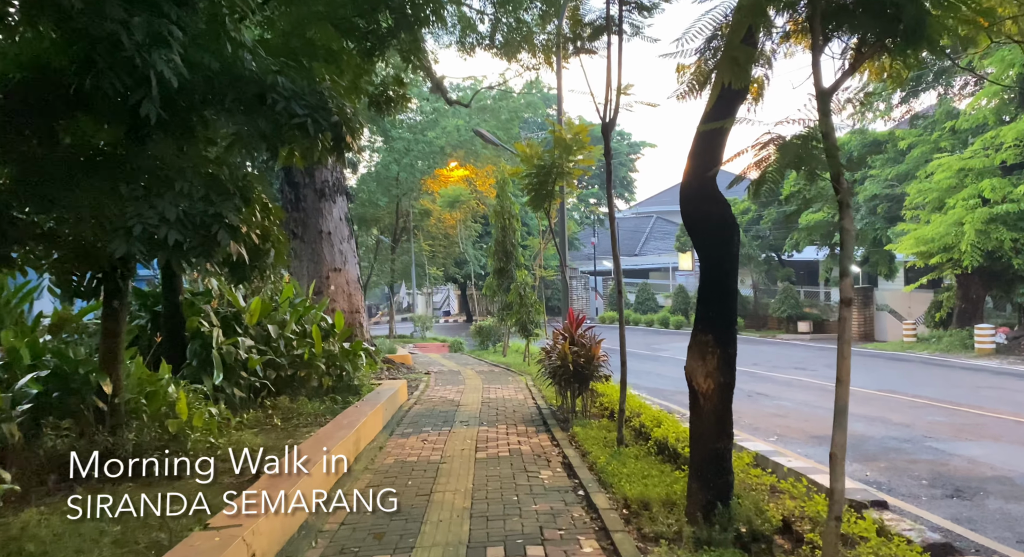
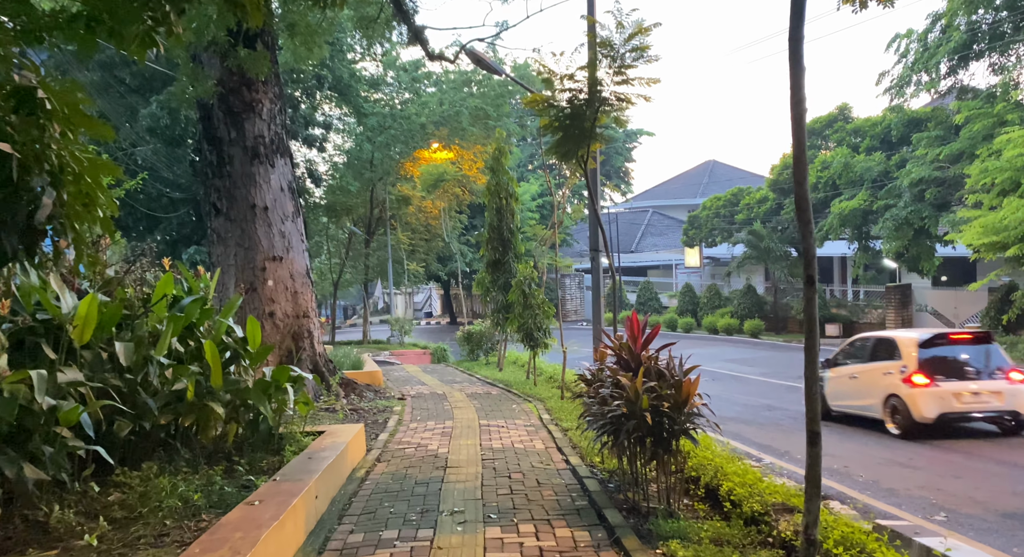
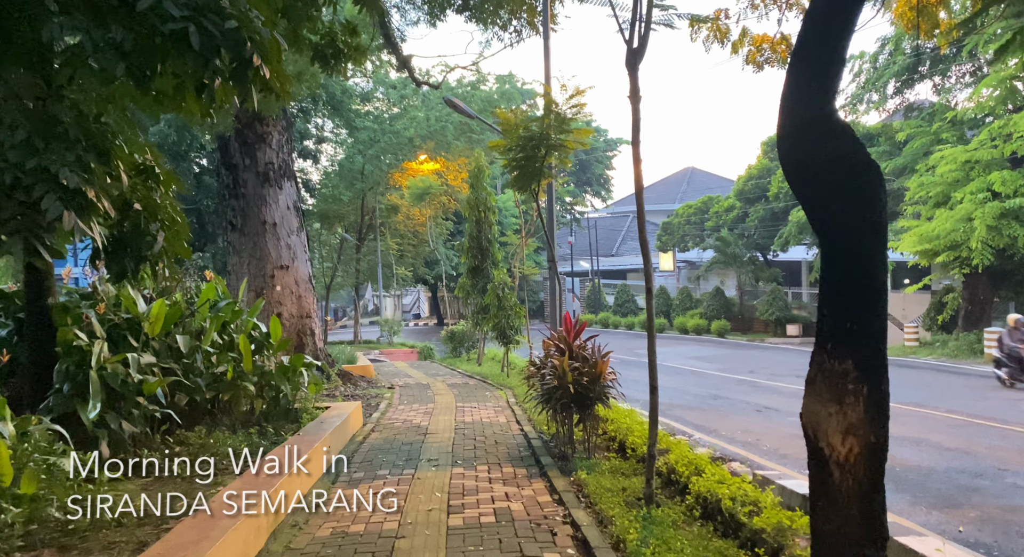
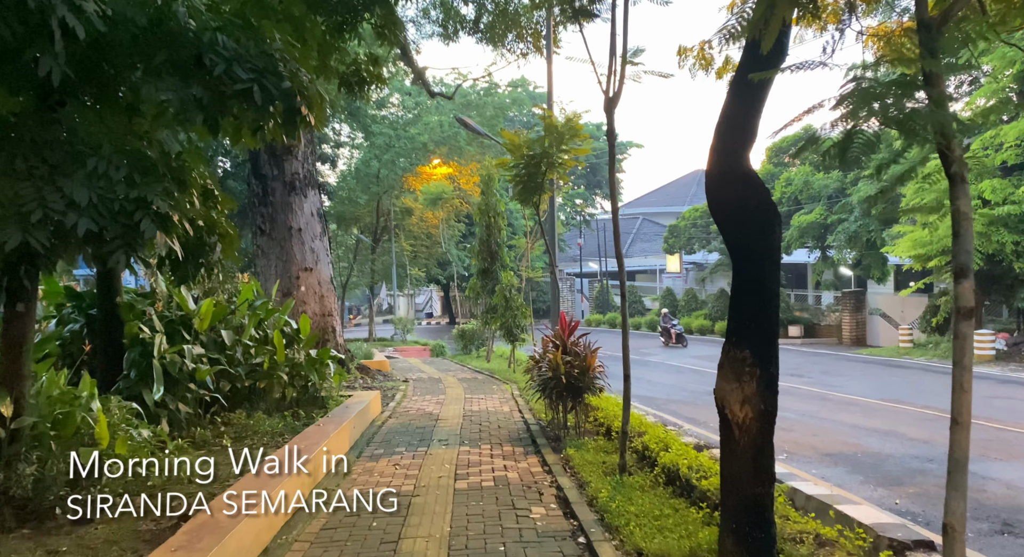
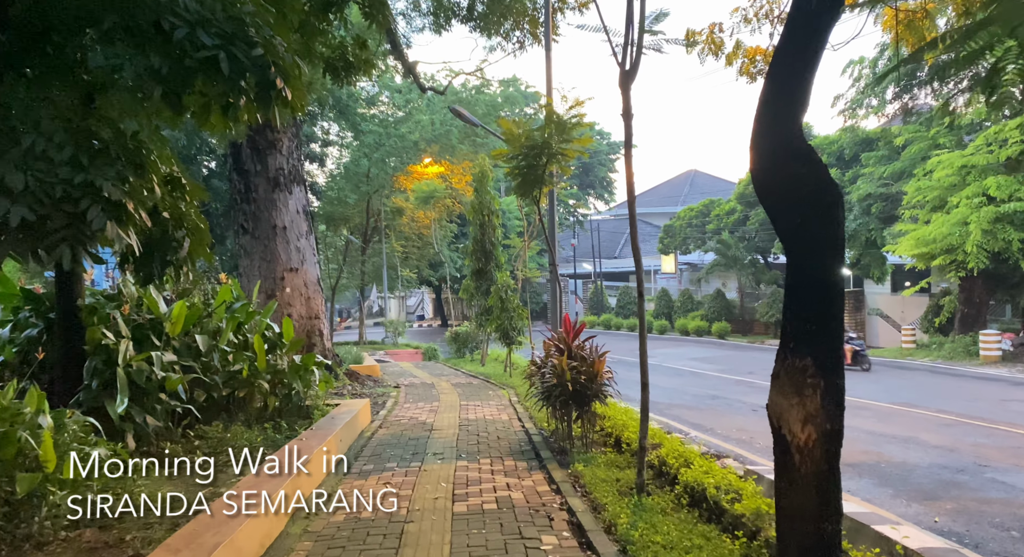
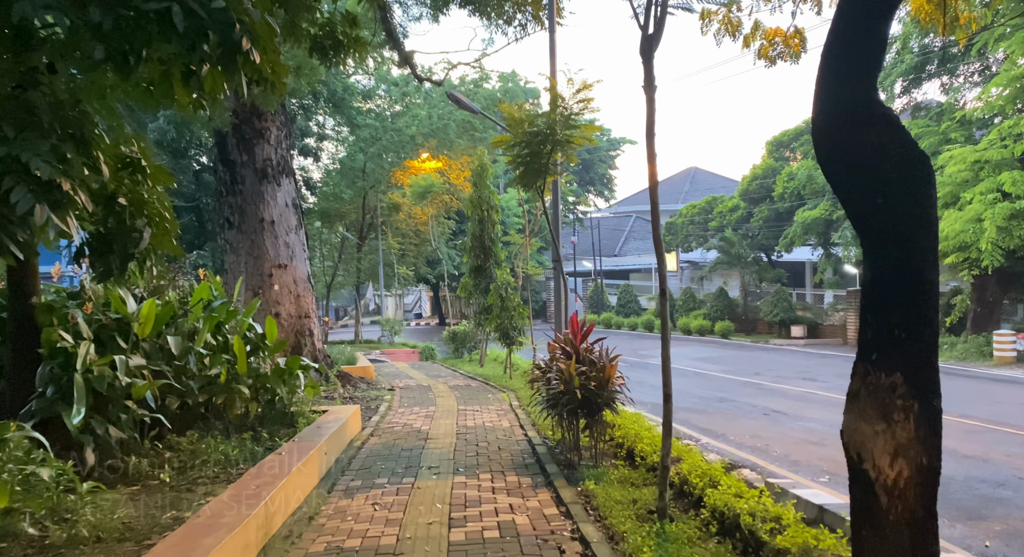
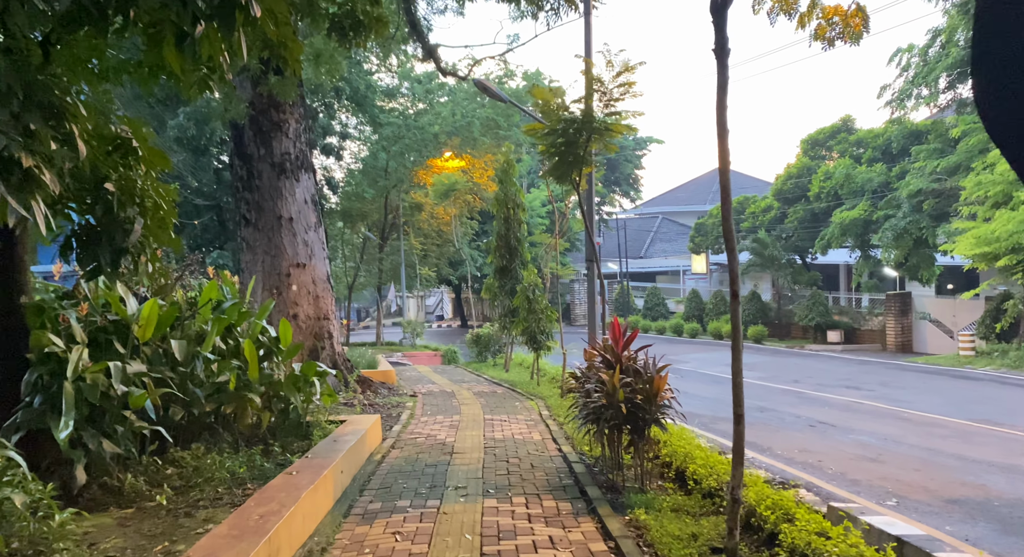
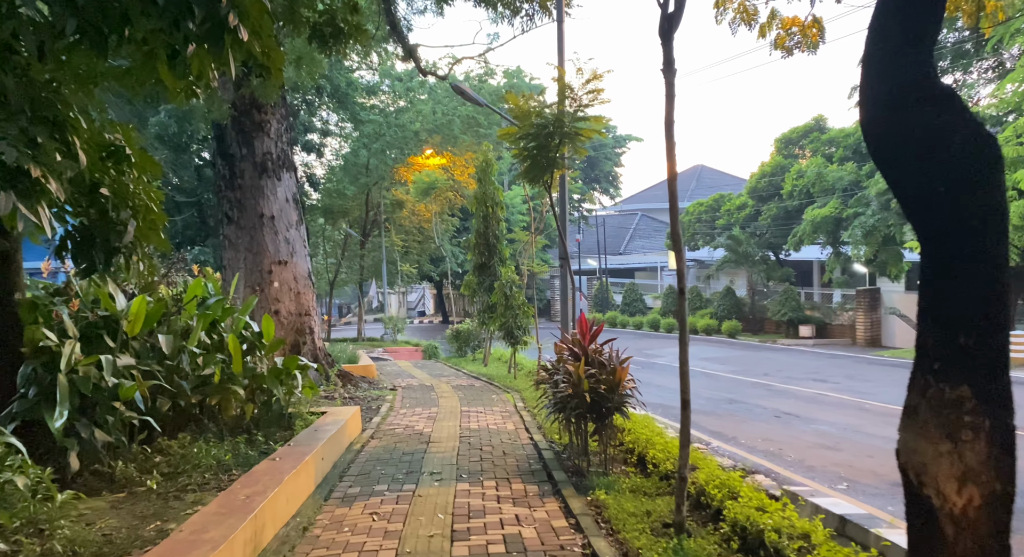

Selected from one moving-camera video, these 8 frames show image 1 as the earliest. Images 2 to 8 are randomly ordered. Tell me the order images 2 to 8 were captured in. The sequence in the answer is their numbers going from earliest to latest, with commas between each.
4, 5, 3, 6, 8, 7, 2
